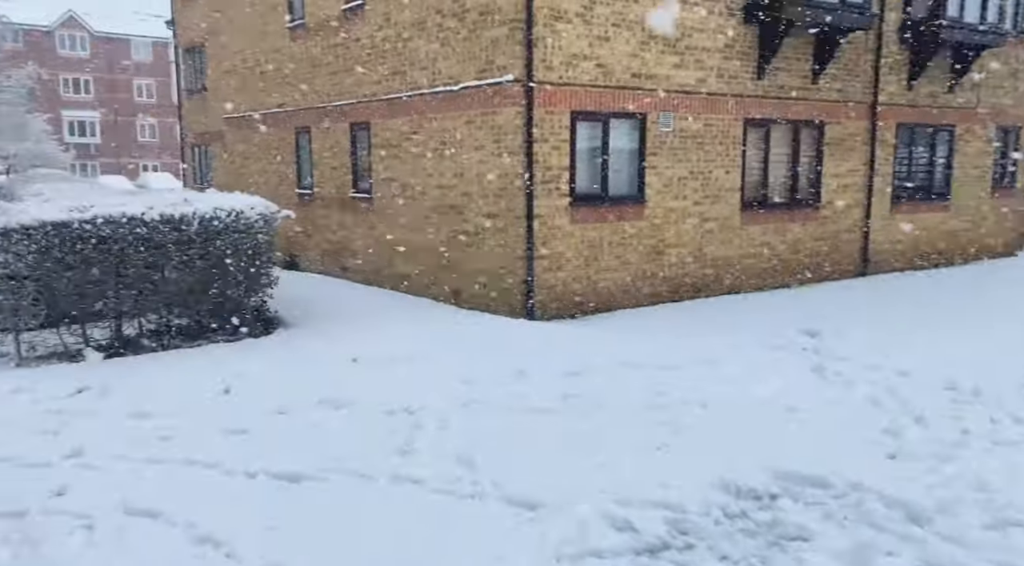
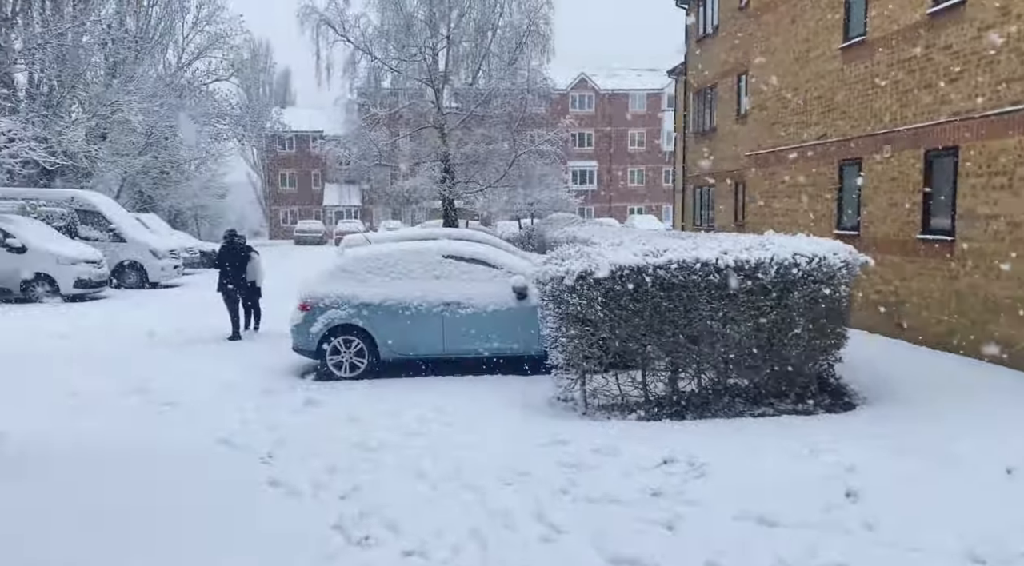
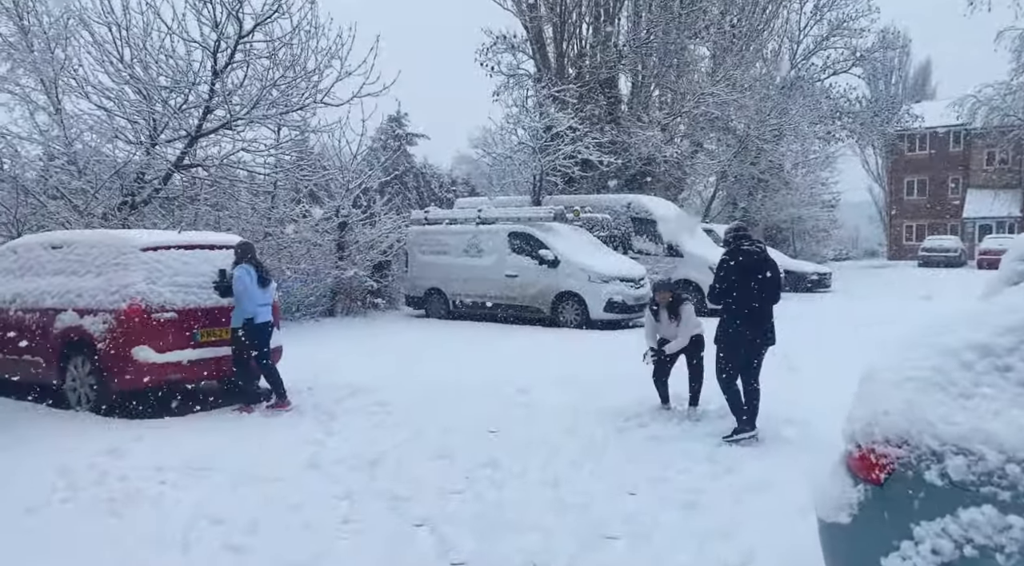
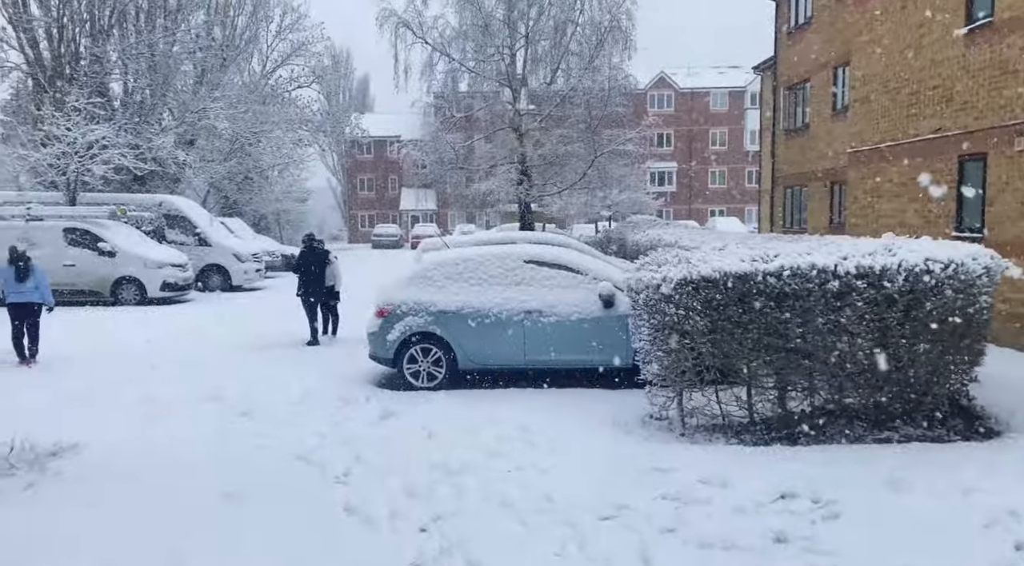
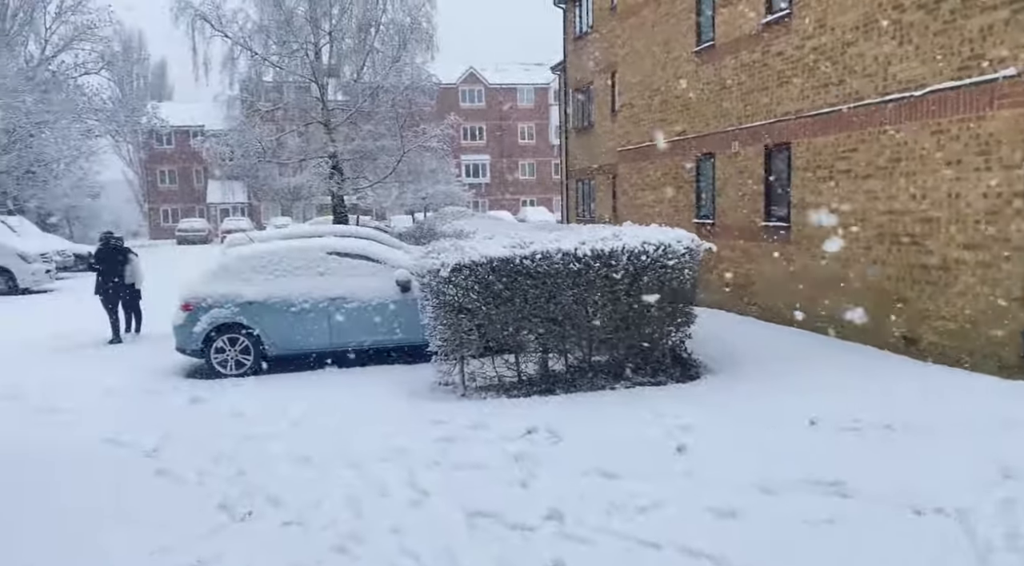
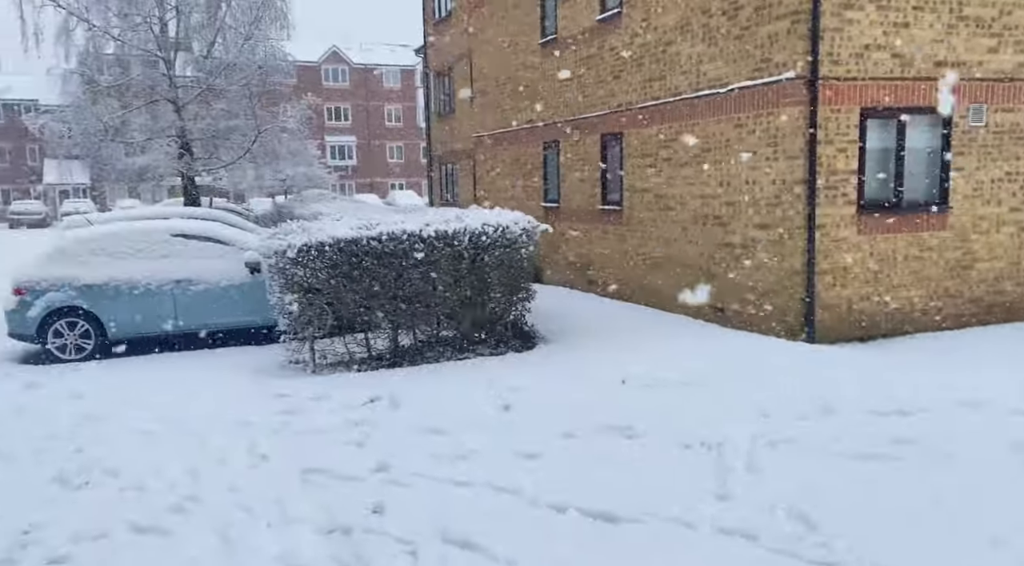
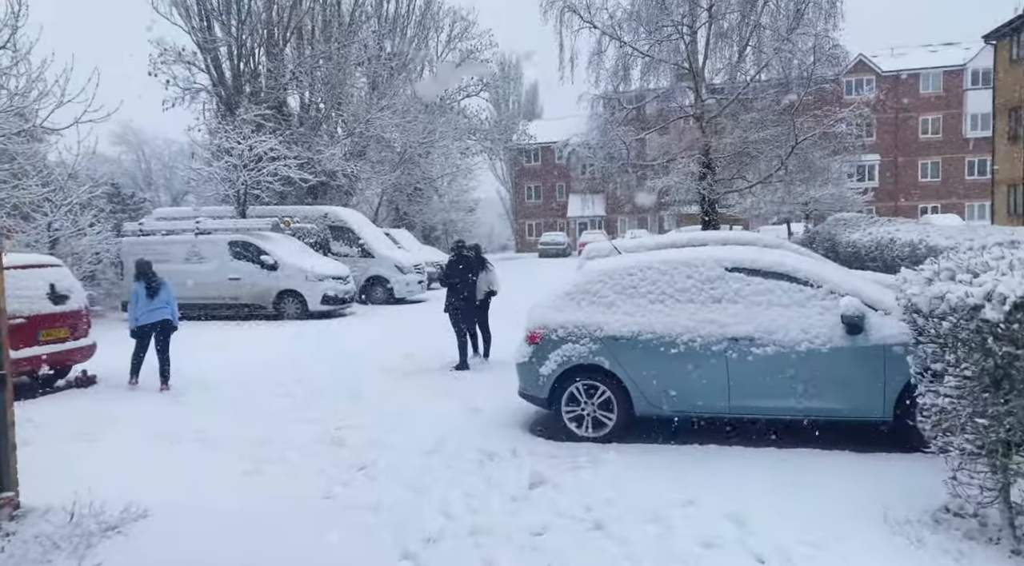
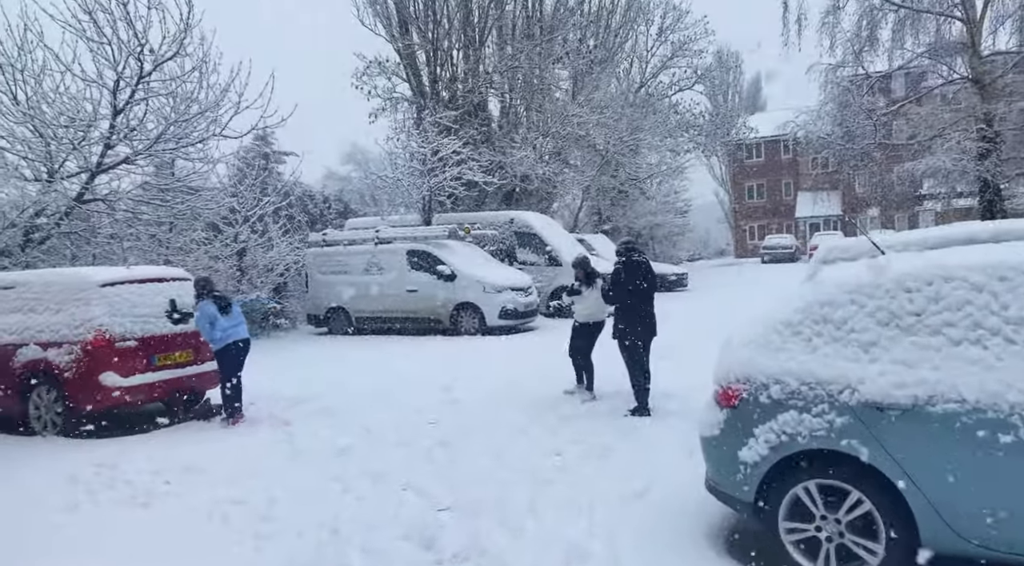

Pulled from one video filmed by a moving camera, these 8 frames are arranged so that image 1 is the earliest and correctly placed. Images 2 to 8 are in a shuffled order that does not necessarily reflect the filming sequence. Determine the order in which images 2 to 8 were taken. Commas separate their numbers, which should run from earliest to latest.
6, 5, 2, 4, 7, 8, 3
